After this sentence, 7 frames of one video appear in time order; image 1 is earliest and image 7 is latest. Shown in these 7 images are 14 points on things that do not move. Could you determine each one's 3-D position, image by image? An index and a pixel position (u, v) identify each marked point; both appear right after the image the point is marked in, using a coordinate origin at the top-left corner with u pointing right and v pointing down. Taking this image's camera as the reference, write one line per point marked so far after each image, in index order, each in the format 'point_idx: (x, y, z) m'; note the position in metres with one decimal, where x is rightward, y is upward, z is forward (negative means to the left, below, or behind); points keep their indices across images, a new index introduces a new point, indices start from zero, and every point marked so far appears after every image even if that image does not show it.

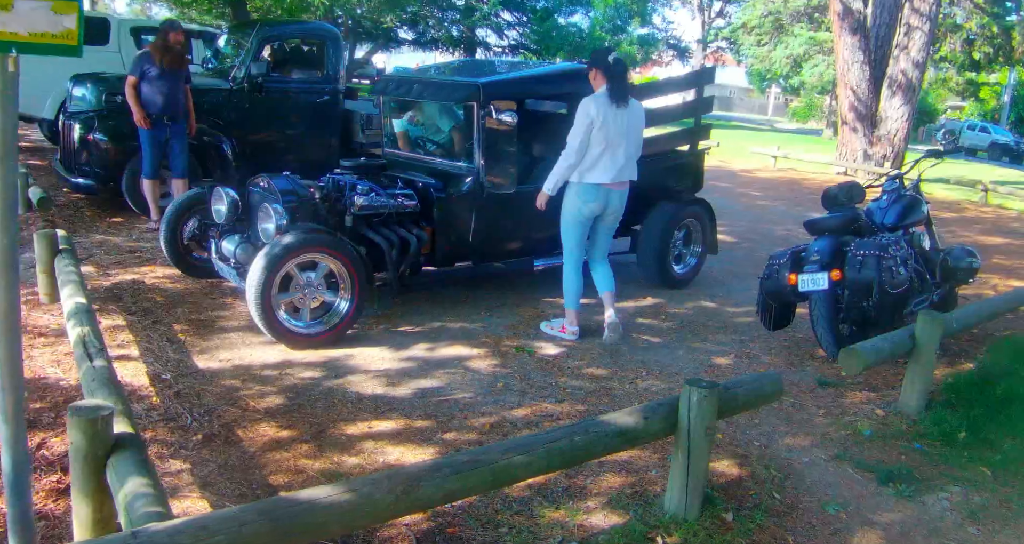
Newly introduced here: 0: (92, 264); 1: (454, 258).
0: (-3.1, +0.1, +5.8) m
1: (-0.4, +0.1, +5.5) m
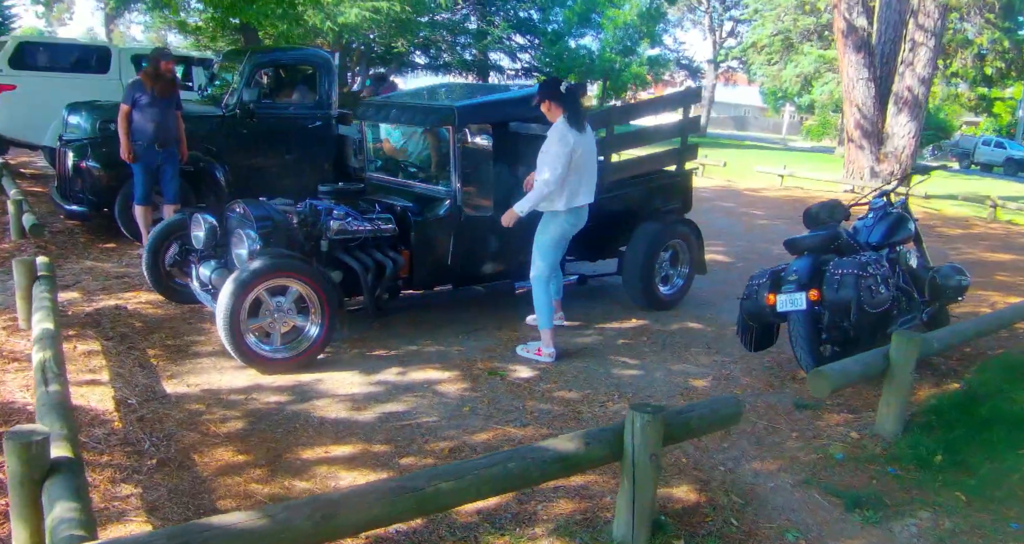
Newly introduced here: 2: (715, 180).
0: (-3.3, -0.1, +5.8) m
1: (-0.6, -0.1, +5.5) m
2: (+4.1, +1.8, +15.5) m
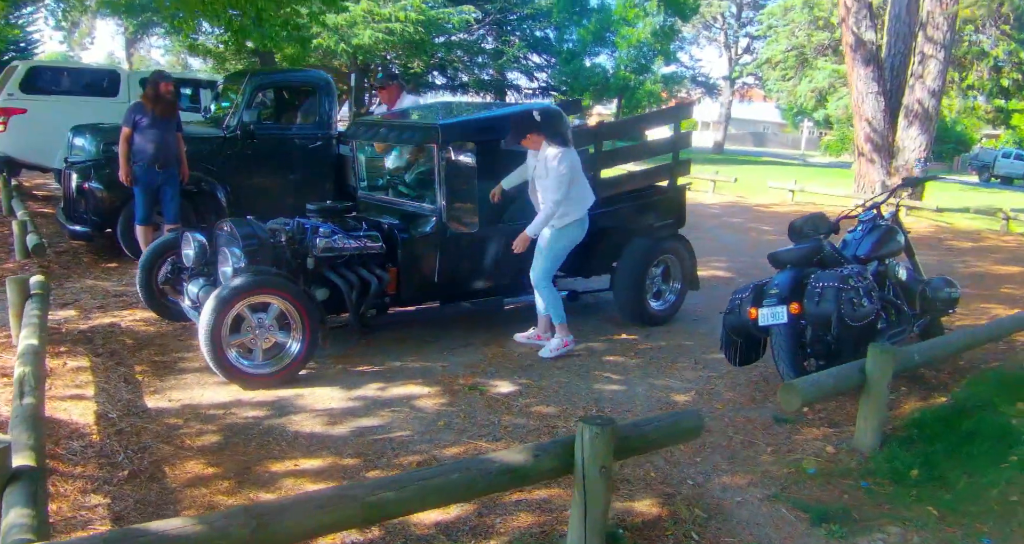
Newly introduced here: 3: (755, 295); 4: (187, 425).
0: (-3.3, -0.3, +5.9) m
1: (-0.7, -0.2, +5.6) m
2: (+4.3, +1.5, +15.5) m
3: (+1.5, -0.1, +4.9) m
4: (-1.7, -0.8, +4.1) m
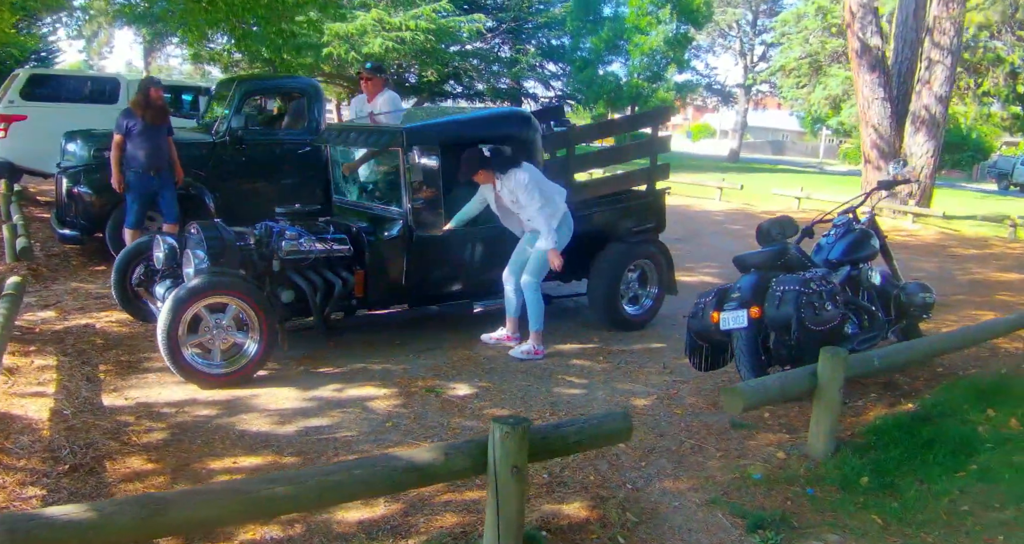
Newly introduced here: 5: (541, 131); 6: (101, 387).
0: (-3.6, -0.3, +6.0) m
1: (-0.9, -0.2, +5.6) m
2: (+4.4, +1.4, +15.3) m
3: (+1.3, -0.2, +4.9) m
4: (-2.0, -0.8, +4.1) m
5: (+0.2, +1.1, +5.9) m
6: (-2.4, -0.7, +4.6) m
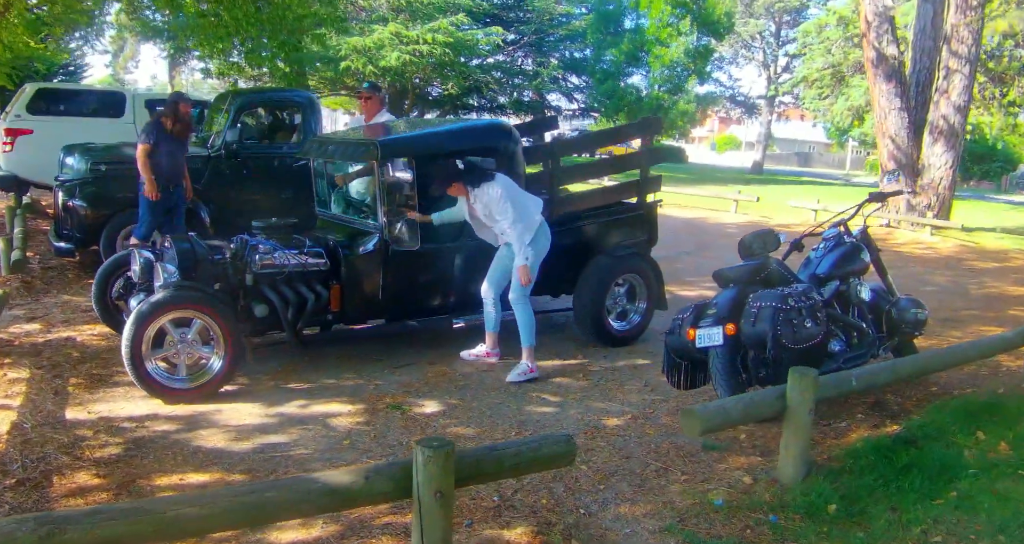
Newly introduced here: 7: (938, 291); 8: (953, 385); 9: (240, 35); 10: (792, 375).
0: (-3.7, -0.4, +6.1) m
1: (-1.0, -0.3, +5.5) m
2: (+4.6, +1.1, +15.1) m
3: (+1.1, -0.3, +4.7) m
4: (-2.2, -0.9, +4.1) m
5: (+0.1, +1.0, +5.9) m
6: (-2.6, -0.8, +4.6) m
7: (+4.8, -0.2, +8.6) m
8: (+3.0, -0.8, +5.3) m
9: (-4.5, +3.9, +12.7) m
10: (+1.4, -0.5, +3.8) m
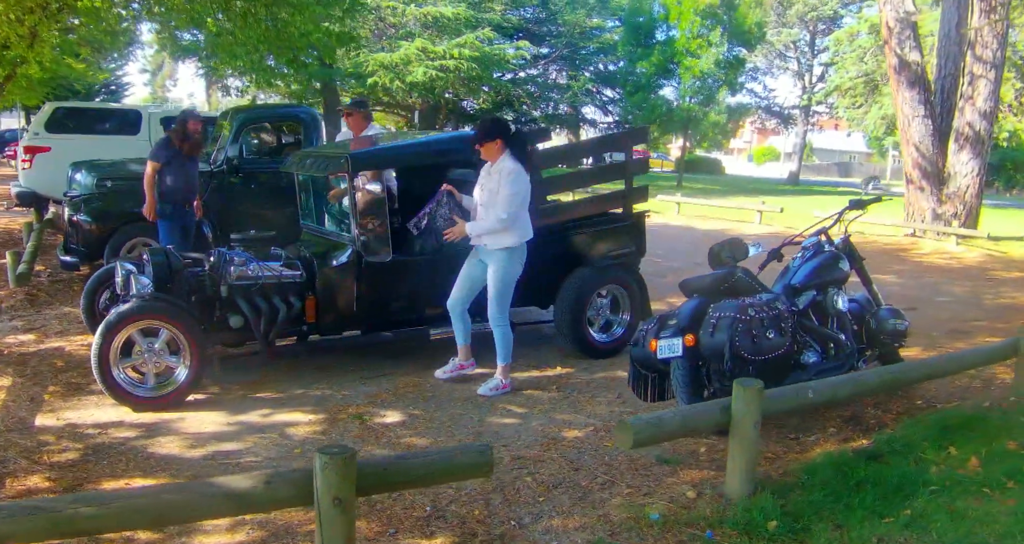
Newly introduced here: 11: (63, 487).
0: (-3.9, -0.5, +6.3) m
1: (-1.2, -0.4, +5.6) m
2: (+4.9, +0.9, +14.8) m
3: (+0.9, -0.3, +4.6) m
4: (-2.5, -0.9, +4.2) m
5: (-0.1, +0.9, +5.9) m
6: (-2.9, -0.8, +4.7) m
7: (+4.7, -0.3, +8.3) m
8: (+2.8, -0.8, +5.1) m
9: (-4.2, +3.7, +13.0) m
10: (+1.1, -0.5, +3.7) m
11: (-2.1, -1.0, +3.6) m
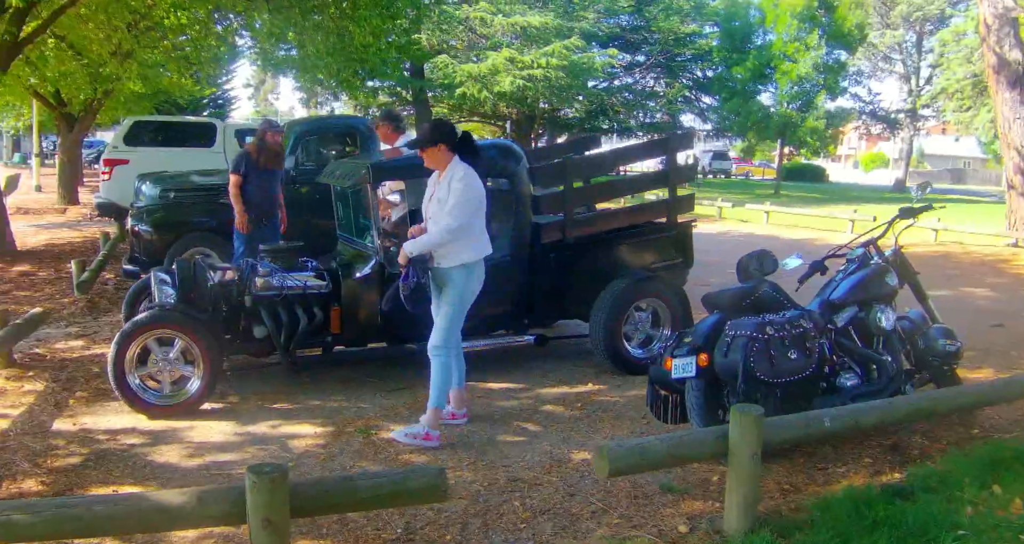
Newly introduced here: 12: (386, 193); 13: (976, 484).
0: (-3.6, -0.6, +6.6) m
1: (-1.1, -0.5, +5.5) m
2: (+6.3, +0.6, +13.9) m
3: (+0.9, -0.4, +4.3) m
4: (-2.5, -1.0, +4.3) m
5: (+0.1, +0.8, +5.7) m
6: (-2.8, -0.9, +4.9) m
7: (+5.2, -0.5, +7.5) m
8: (+2.9, -0.9, +4.5) m
9: (-3.0, +3.5, +13.3) m
10: (+1.0, -0.6, +3.4) m
11: (-2.2, -1.1, +3.7) m
12: (-0.9, +0.6, +5.4) m
13: (+2.3, -1.0, +3.8) m
